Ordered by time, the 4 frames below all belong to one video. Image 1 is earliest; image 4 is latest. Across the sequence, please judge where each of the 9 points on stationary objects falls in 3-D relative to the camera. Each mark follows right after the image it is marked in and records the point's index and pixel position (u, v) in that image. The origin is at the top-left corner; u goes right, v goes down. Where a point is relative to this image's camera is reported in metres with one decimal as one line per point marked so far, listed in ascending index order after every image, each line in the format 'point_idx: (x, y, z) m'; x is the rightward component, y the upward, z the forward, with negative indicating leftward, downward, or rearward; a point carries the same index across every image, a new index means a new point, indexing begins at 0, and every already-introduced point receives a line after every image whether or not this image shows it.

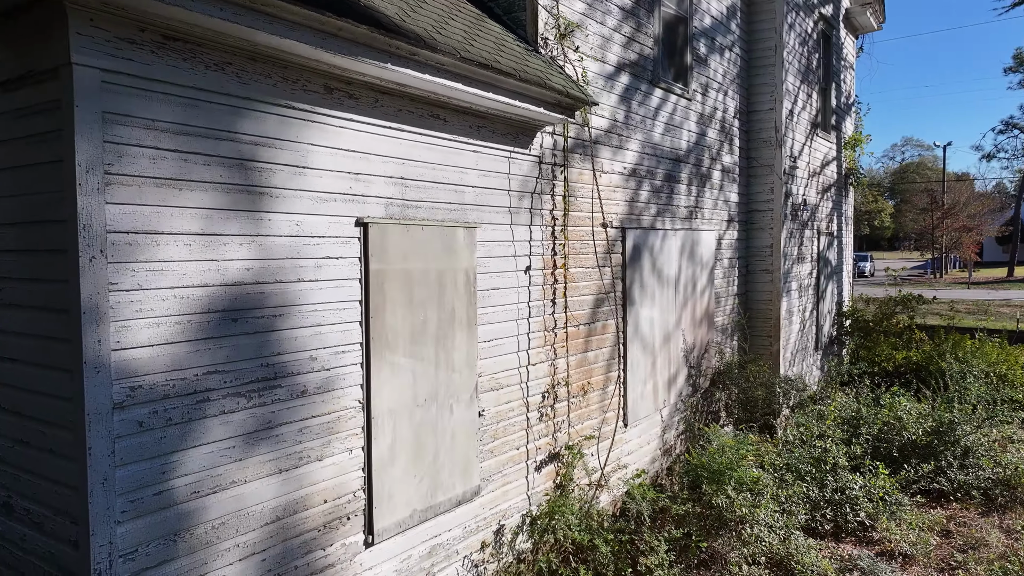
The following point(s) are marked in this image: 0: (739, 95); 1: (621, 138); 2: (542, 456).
0: (+2.3, +1.9, +7.3) m
1: (+0.8, +1.1, +5.2) m
2: (+0.2, -1.0, +4.5) m
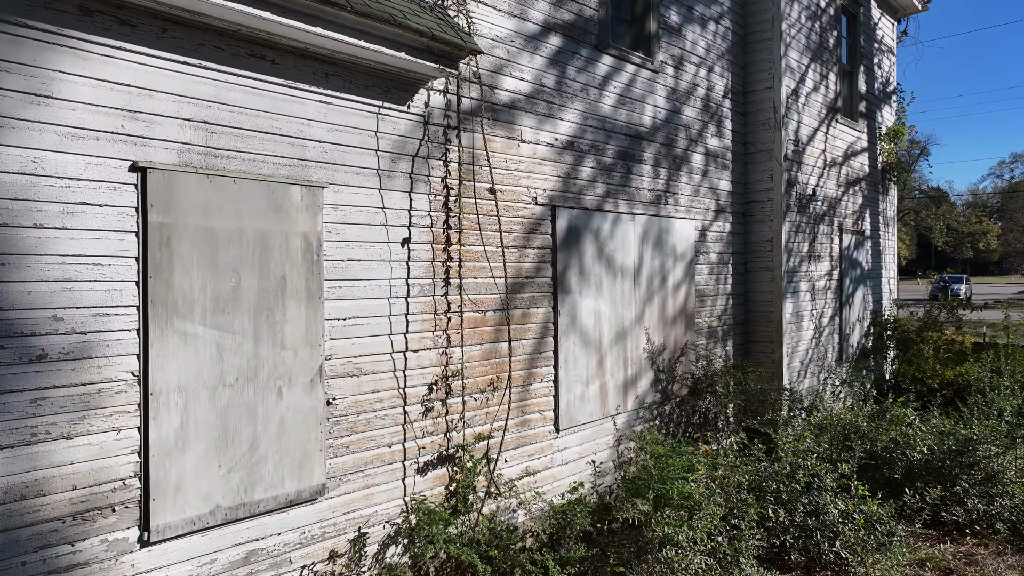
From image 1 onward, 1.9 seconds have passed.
0: (+2.0, +1.9, +6.6) m
1: (+0.3, +1.2, +4.7) m
2: (-0.5, -0.9, +3.9) m
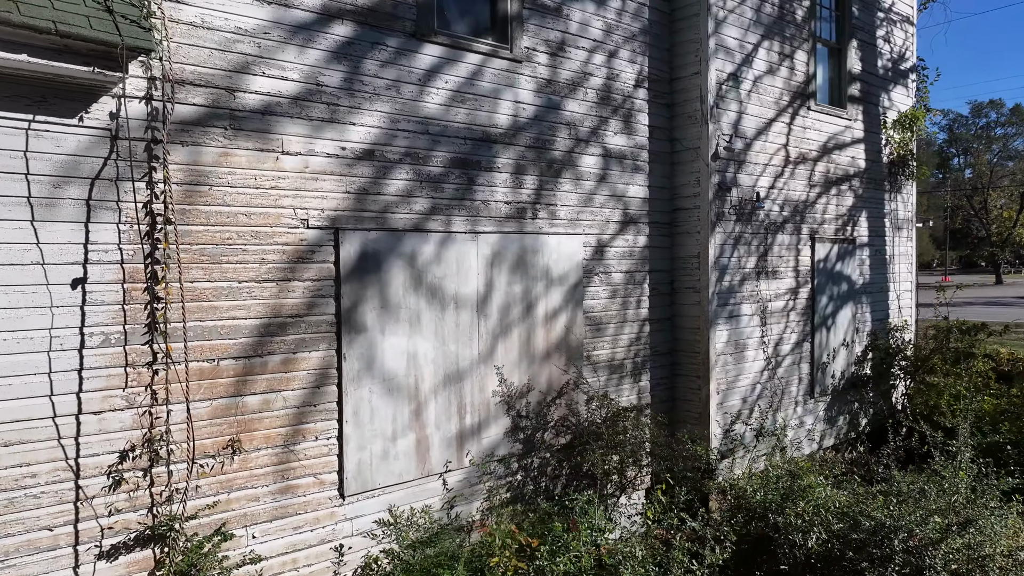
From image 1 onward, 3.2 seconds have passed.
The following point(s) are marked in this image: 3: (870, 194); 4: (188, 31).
0: (+1.0, +1.7, +5.5) m
1: (-0.9, +1.0, +3.9) m
2: (-1.8, -1.1, +3.2) m
3: (+3.6, +0.9, +7.2) m
4: (-1.5, +1.2, +3.4) m
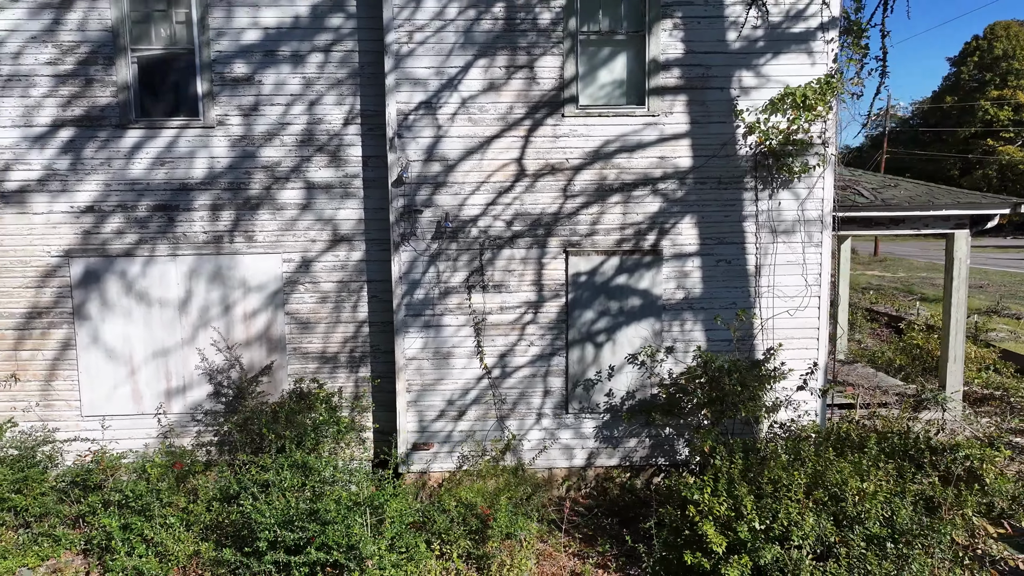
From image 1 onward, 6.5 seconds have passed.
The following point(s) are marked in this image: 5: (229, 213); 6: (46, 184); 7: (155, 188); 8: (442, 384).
0: (-1.4, +1.7, +6.4) m
1: (-3.9, +0.9, +6.4) m
2: (-5.0, -1.1, +6.6) m
3: (+1.7, +0.8, +6.2) m
4: (-4.7, +1.2, +6.3) m
5: (-2.5, +0.7, +6.4) m
6: (-4.1, +0.9, +6.4) m
7: (-3.1, +0.9, +6.4) m
8: (-0.6, -0.8, +6.3) m
